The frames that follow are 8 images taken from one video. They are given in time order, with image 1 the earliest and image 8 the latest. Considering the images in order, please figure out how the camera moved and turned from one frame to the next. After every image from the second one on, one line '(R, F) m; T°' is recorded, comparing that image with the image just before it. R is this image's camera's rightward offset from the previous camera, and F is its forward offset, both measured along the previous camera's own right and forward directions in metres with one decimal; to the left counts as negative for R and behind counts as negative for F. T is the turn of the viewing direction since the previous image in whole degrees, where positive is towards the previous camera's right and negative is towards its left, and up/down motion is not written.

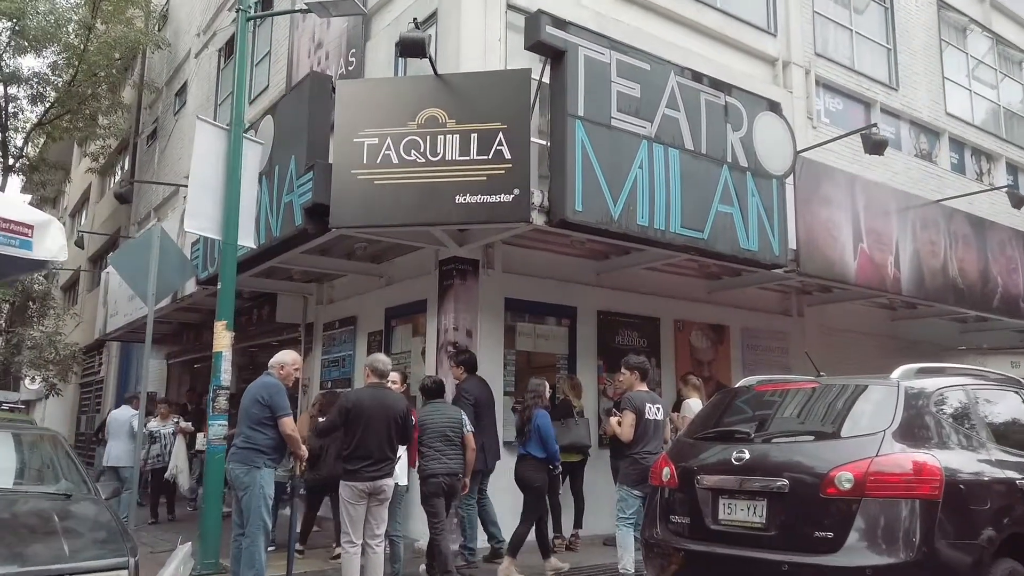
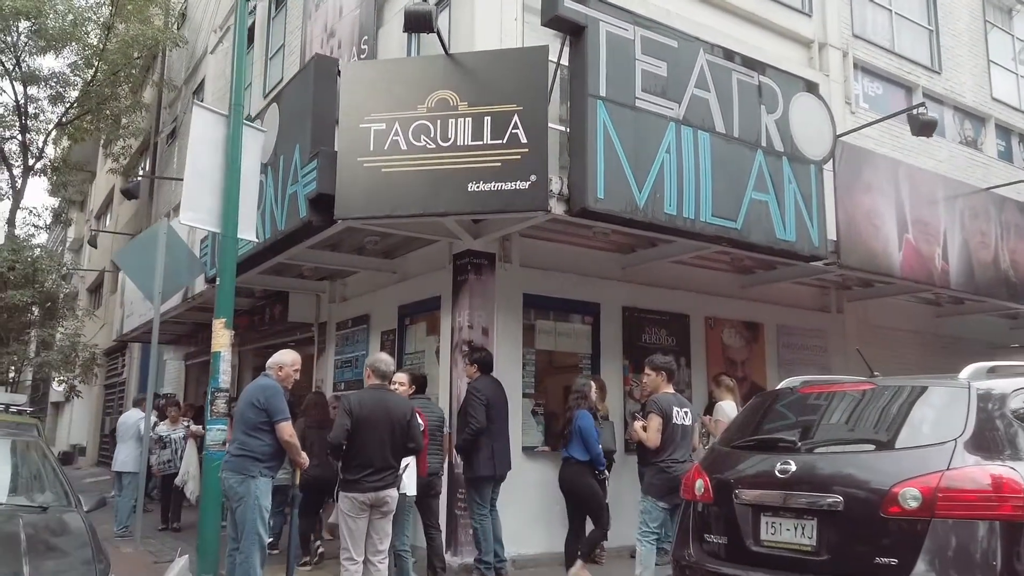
(+0.1, +0.5) m; -2°
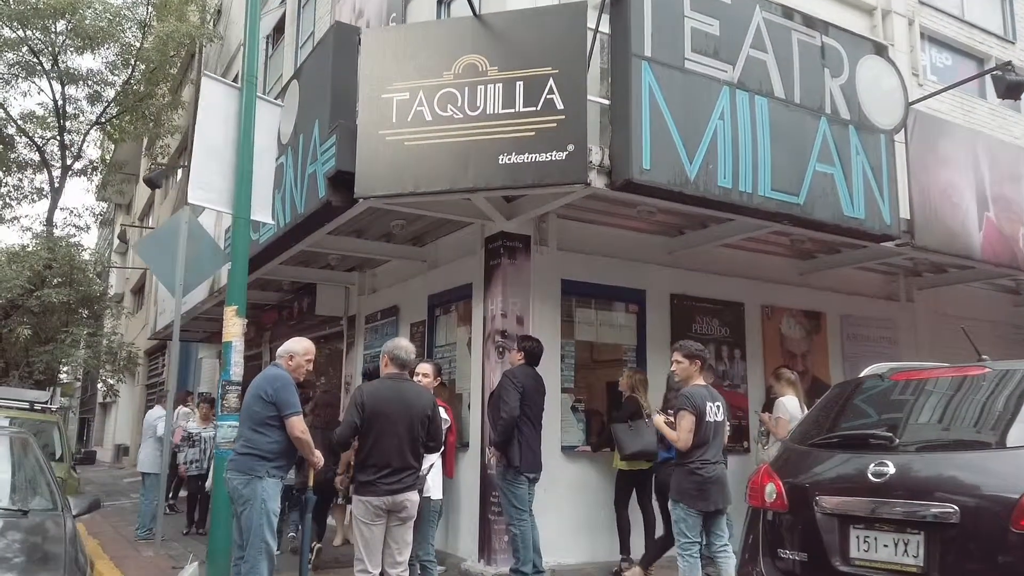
(0.0, +0.7) m; -3°
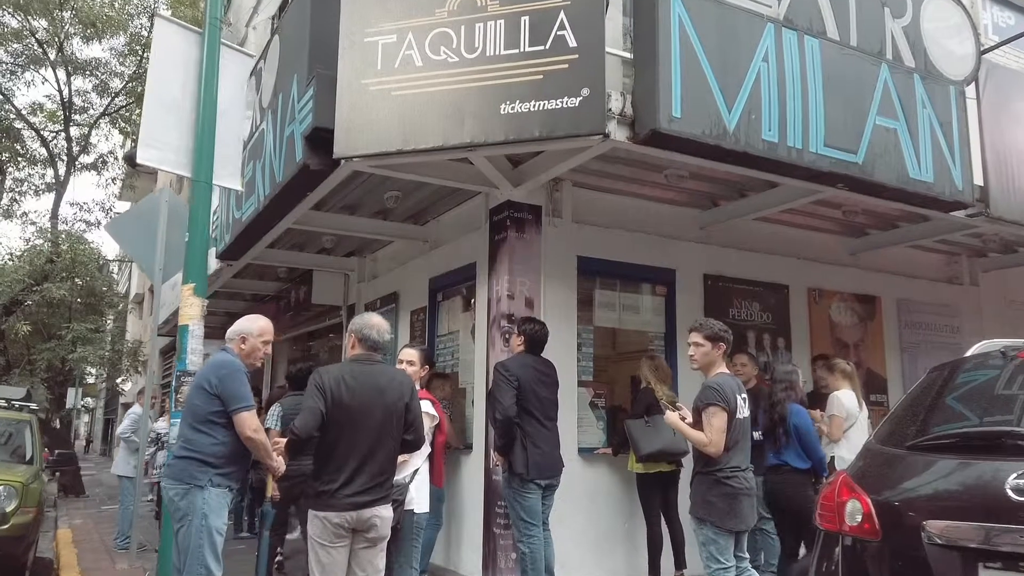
(+0.1, +1.0) m; -2°
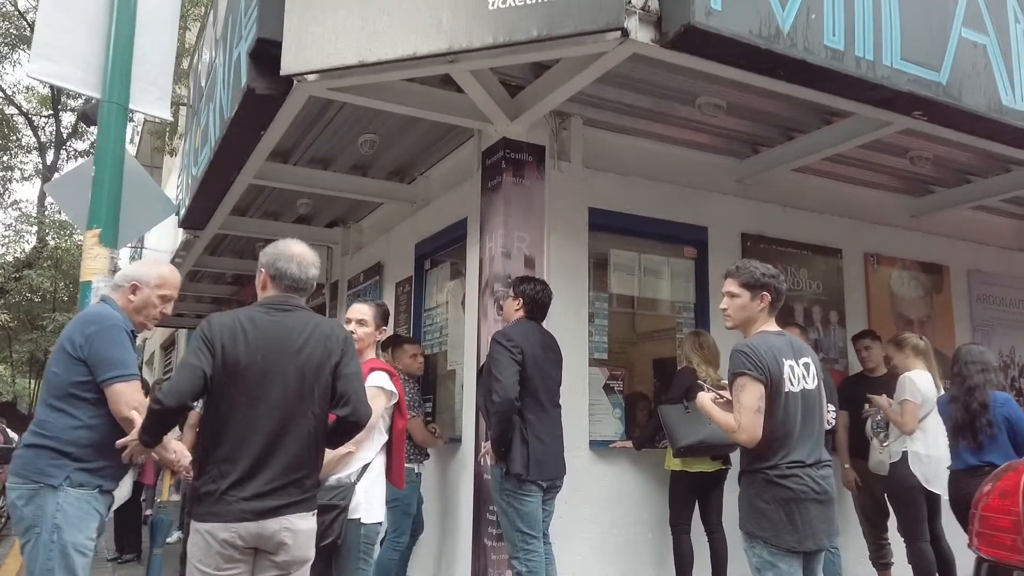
(+0.1, +1.2) m; -1°
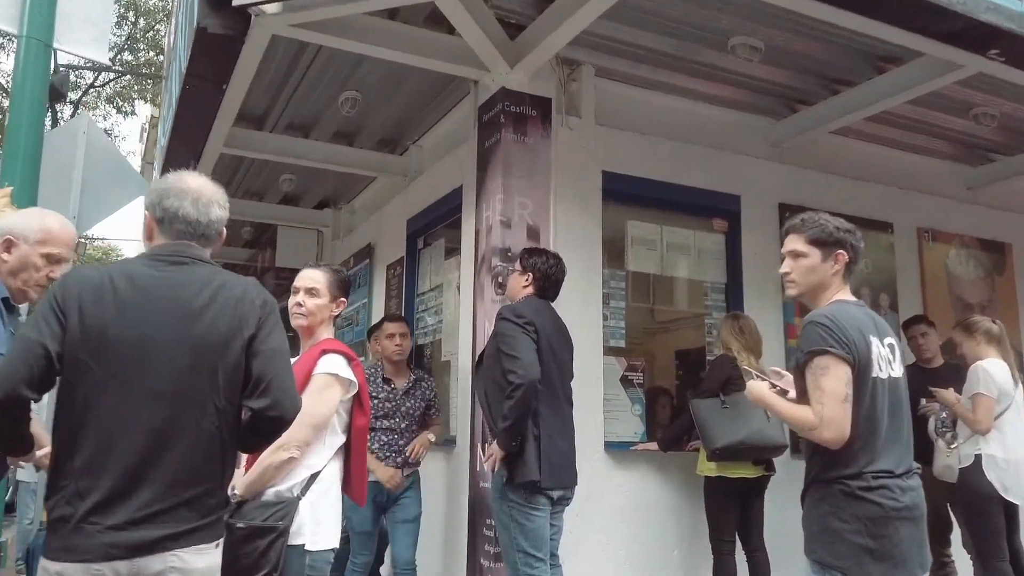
(+0.1, +0.7) m; -1°
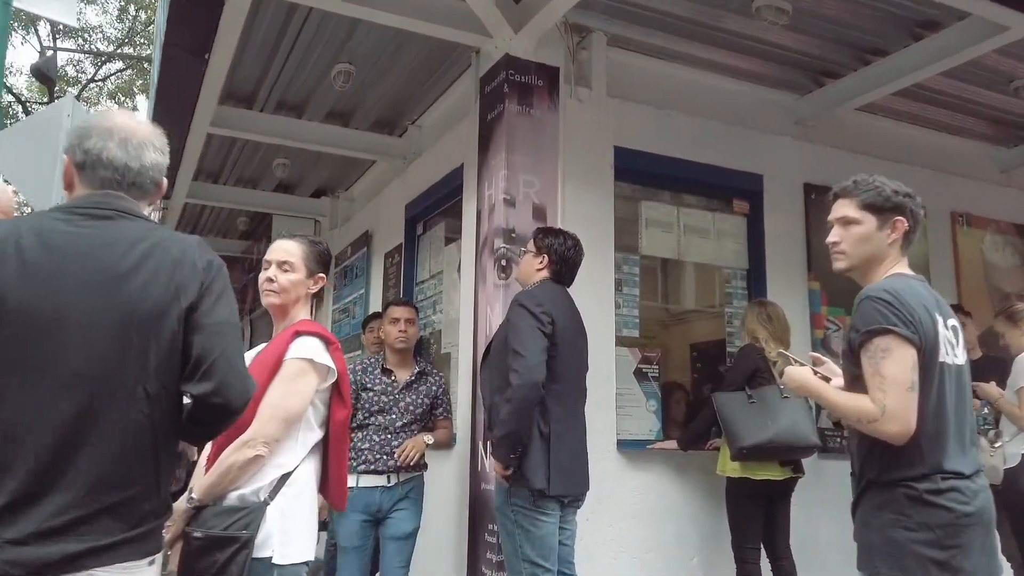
(0.0, +0.4) m; 0°
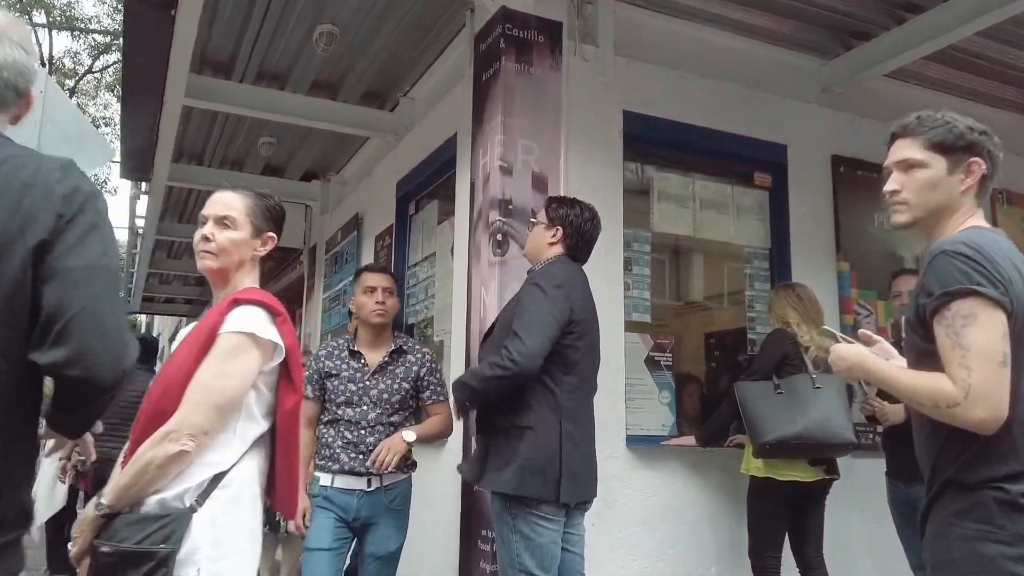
(0.0, +0.4) m; -1°
